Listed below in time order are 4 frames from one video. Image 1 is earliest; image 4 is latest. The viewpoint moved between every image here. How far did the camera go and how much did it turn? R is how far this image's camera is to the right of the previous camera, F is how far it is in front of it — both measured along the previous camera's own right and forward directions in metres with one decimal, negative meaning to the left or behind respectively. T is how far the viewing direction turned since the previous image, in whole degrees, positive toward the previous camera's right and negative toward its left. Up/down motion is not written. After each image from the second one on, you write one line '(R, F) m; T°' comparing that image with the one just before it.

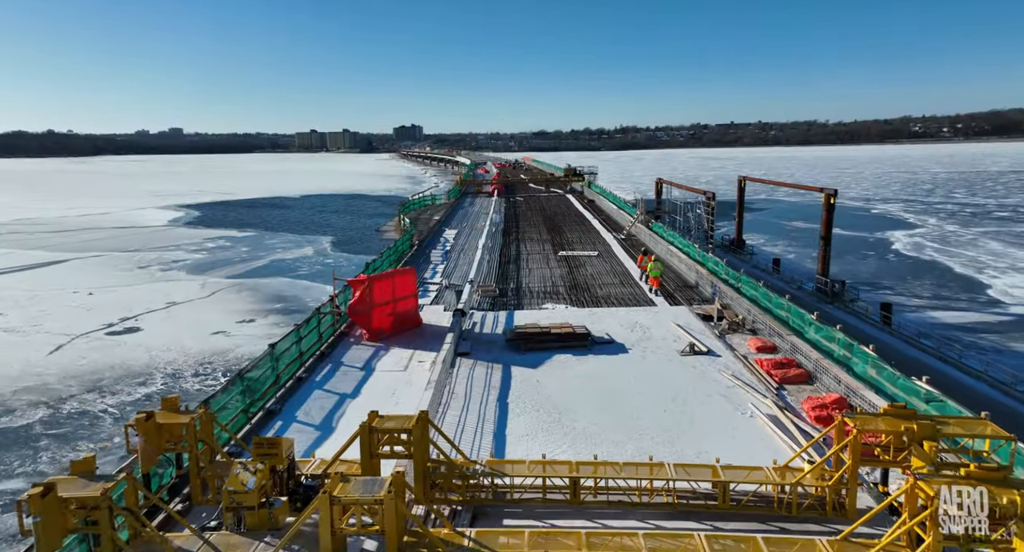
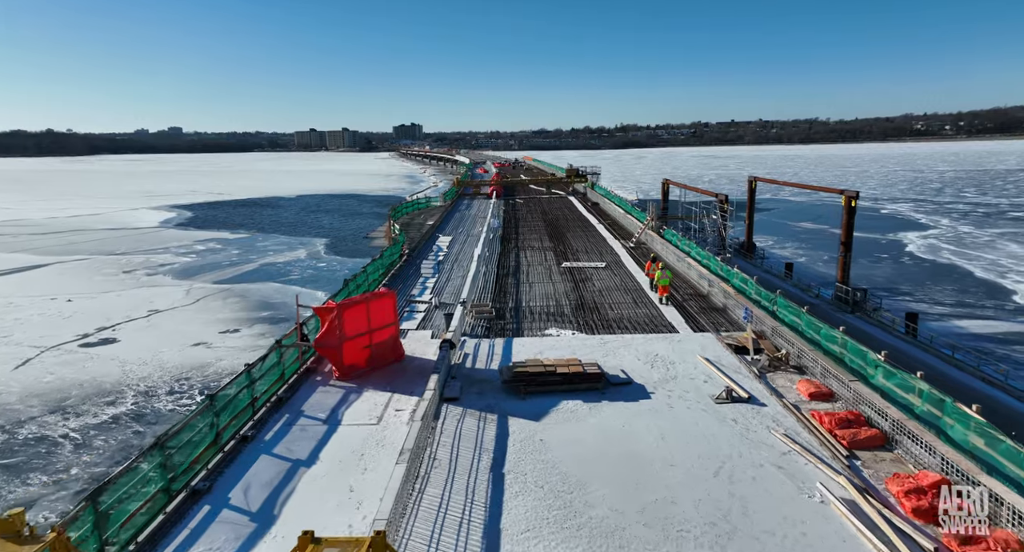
(0.0, +1.5) m; 0°
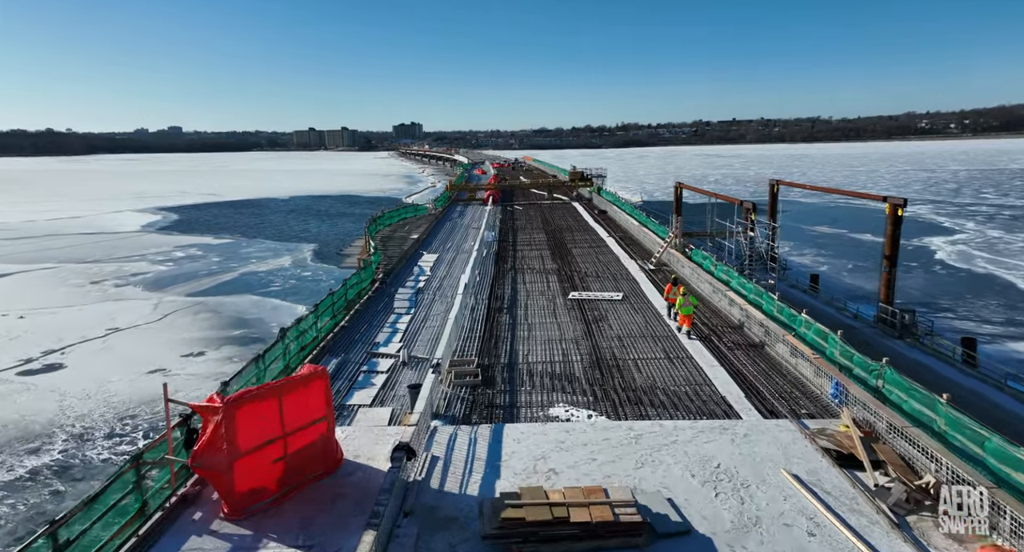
(+0.1, +2.8) m; 0°
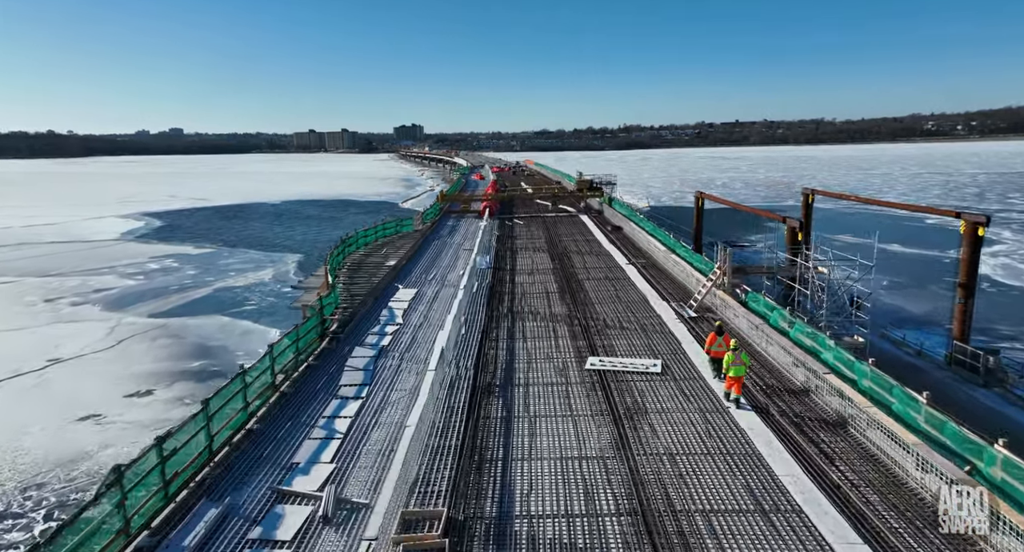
(+0.1, +3.4) m; 0°
